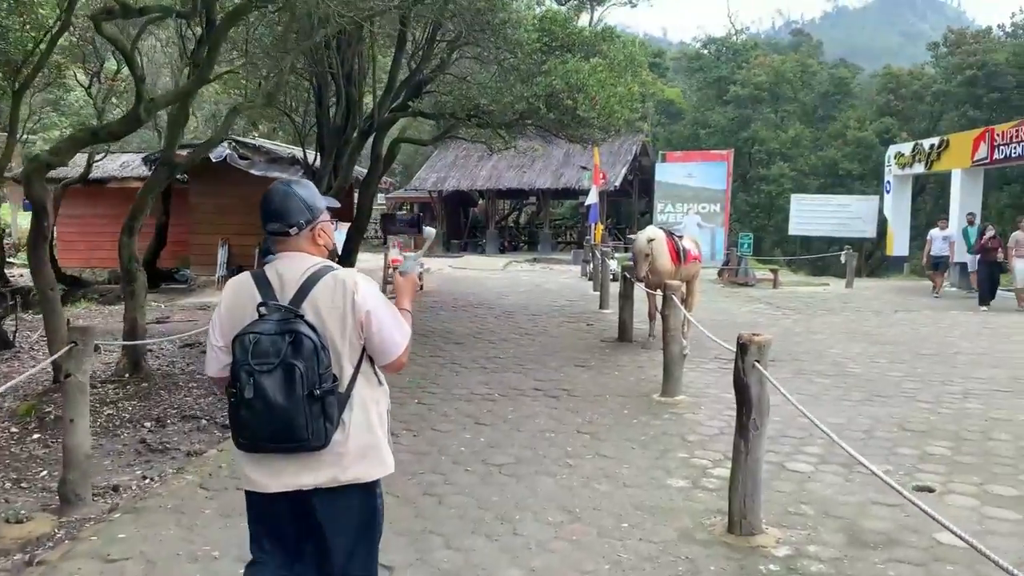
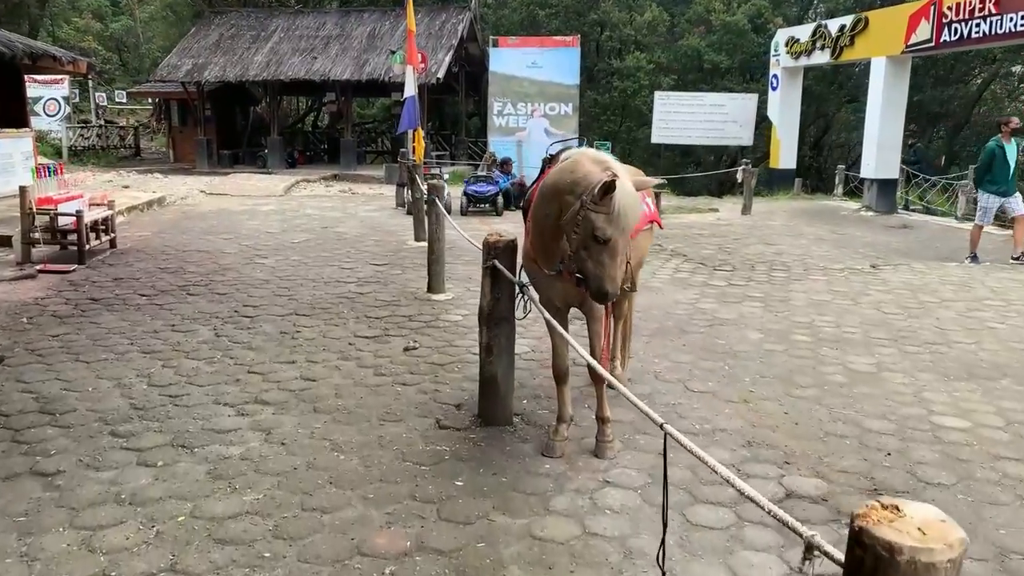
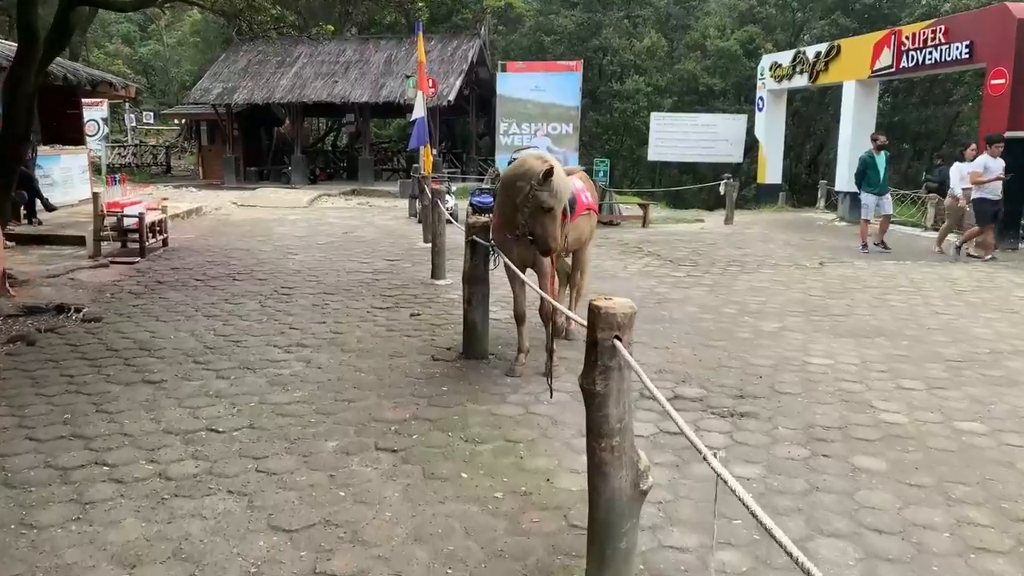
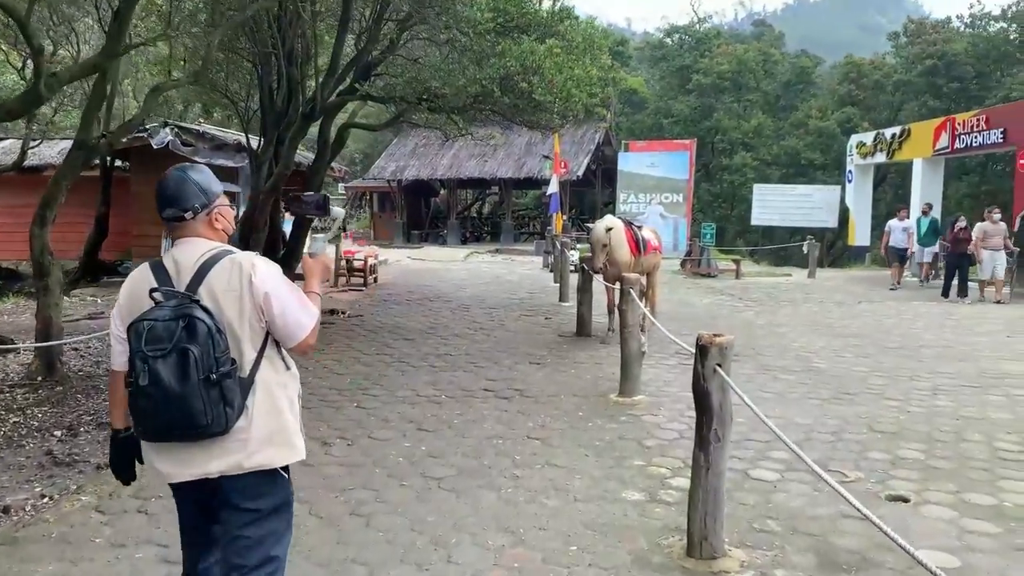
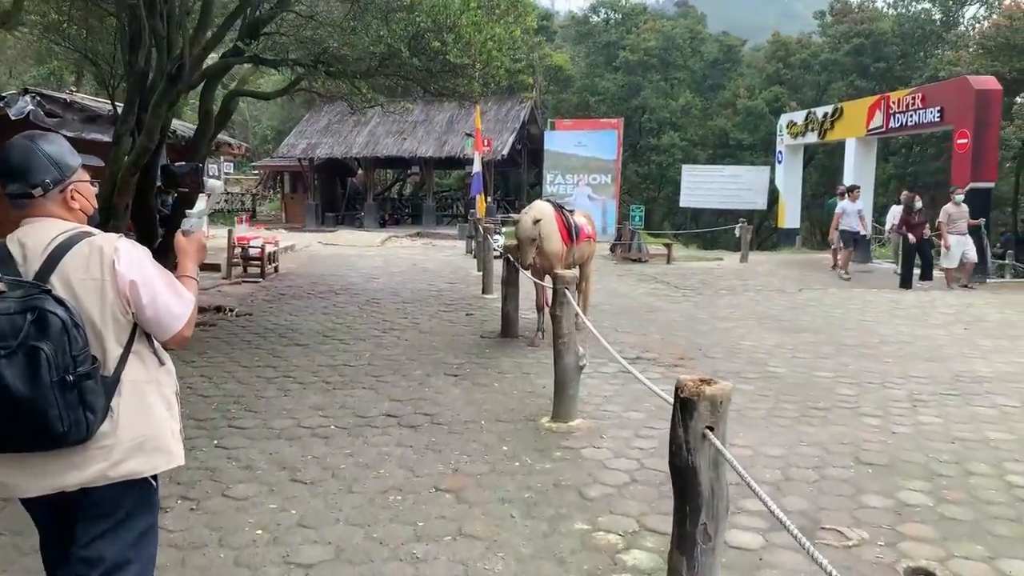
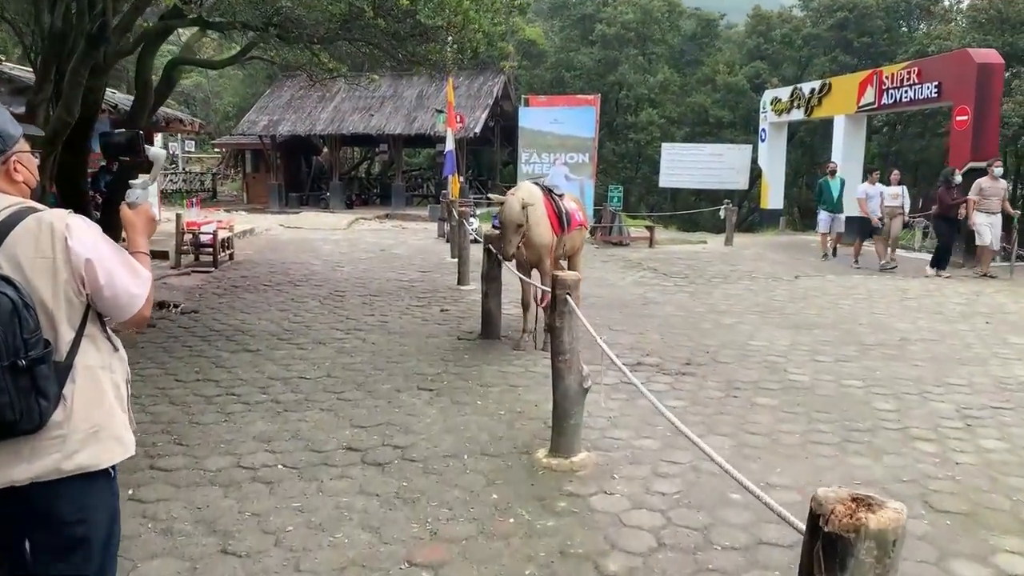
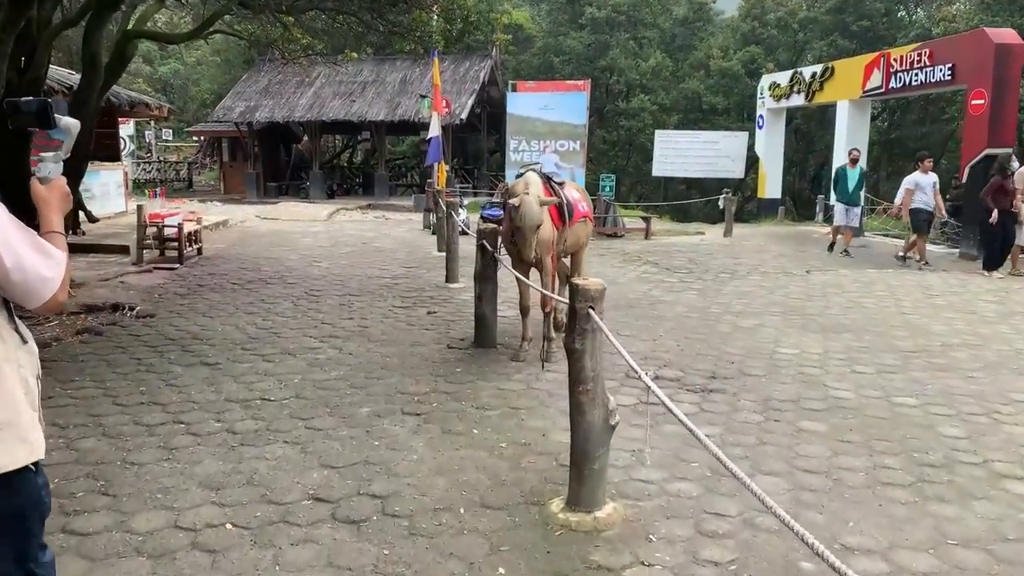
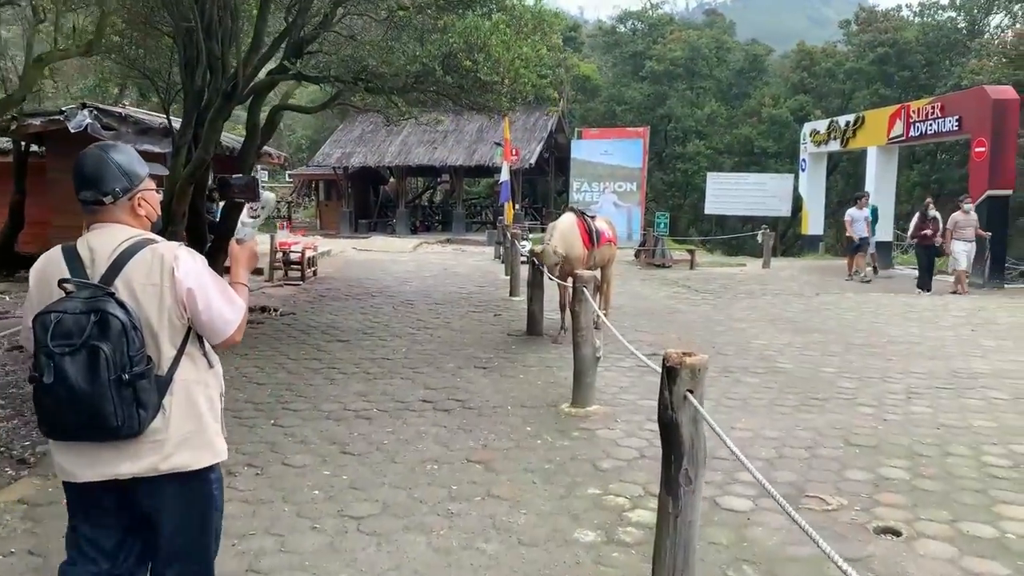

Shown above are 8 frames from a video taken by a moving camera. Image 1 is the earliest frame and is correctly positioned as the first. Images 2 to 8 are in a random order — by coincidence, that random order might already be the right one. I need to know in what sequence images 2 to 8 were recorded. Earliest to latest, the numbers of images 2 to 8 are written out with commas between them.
4, 8, 5, 6, 7, 3, 2
